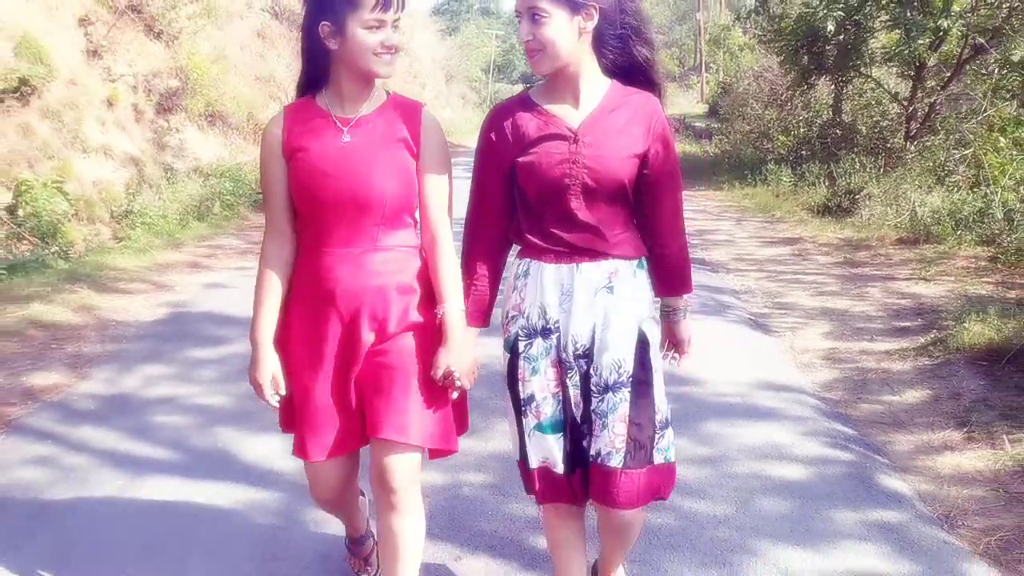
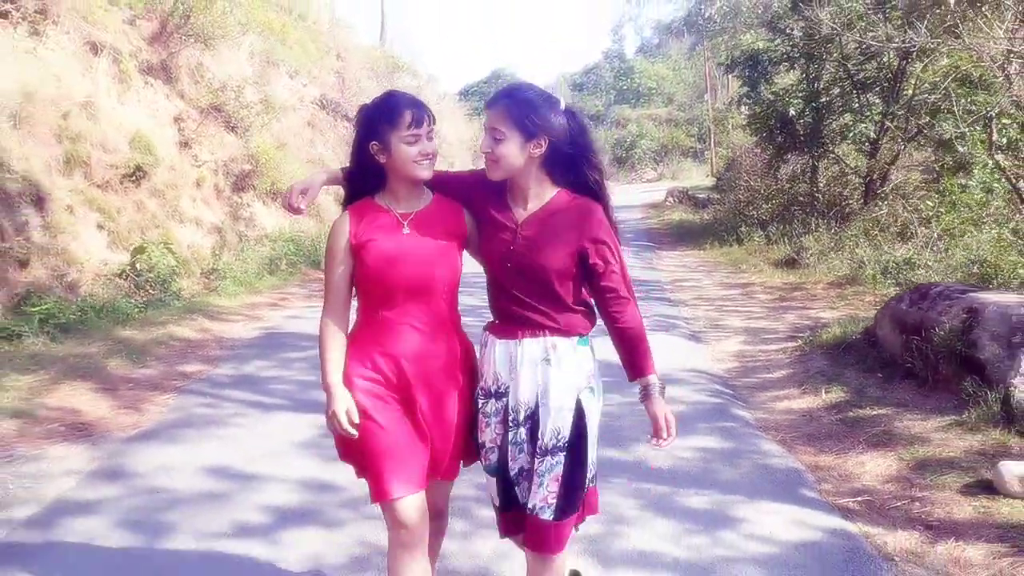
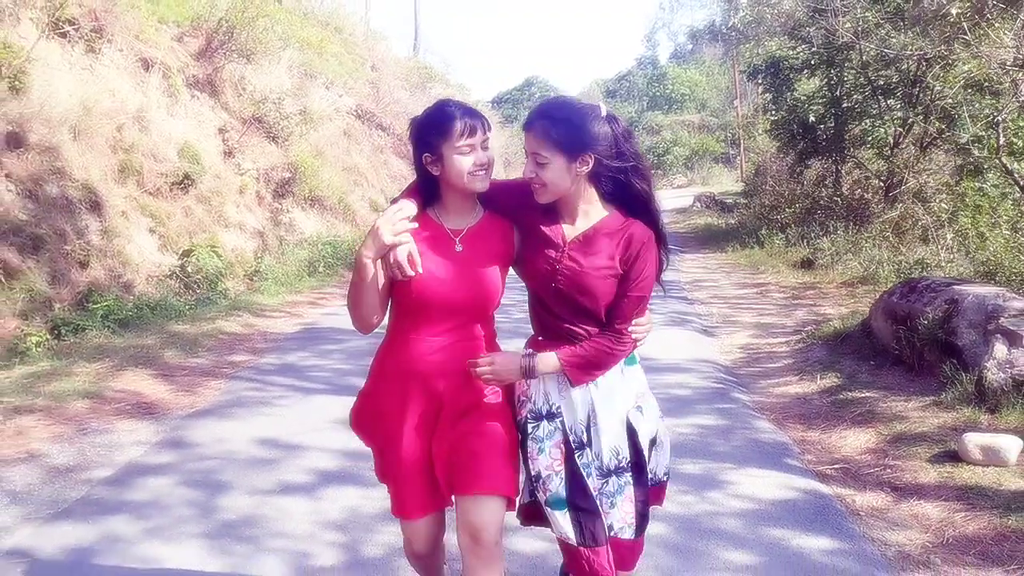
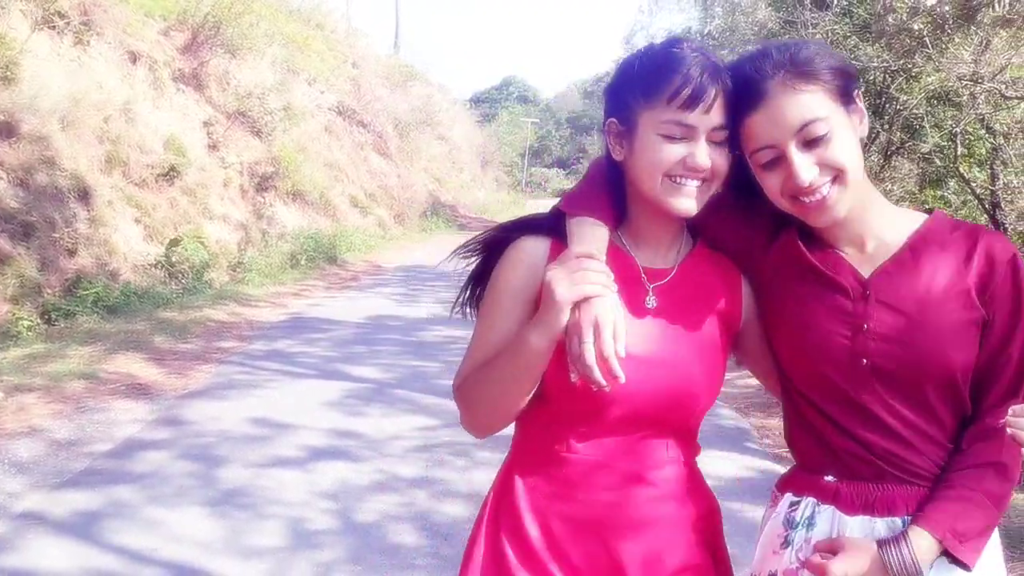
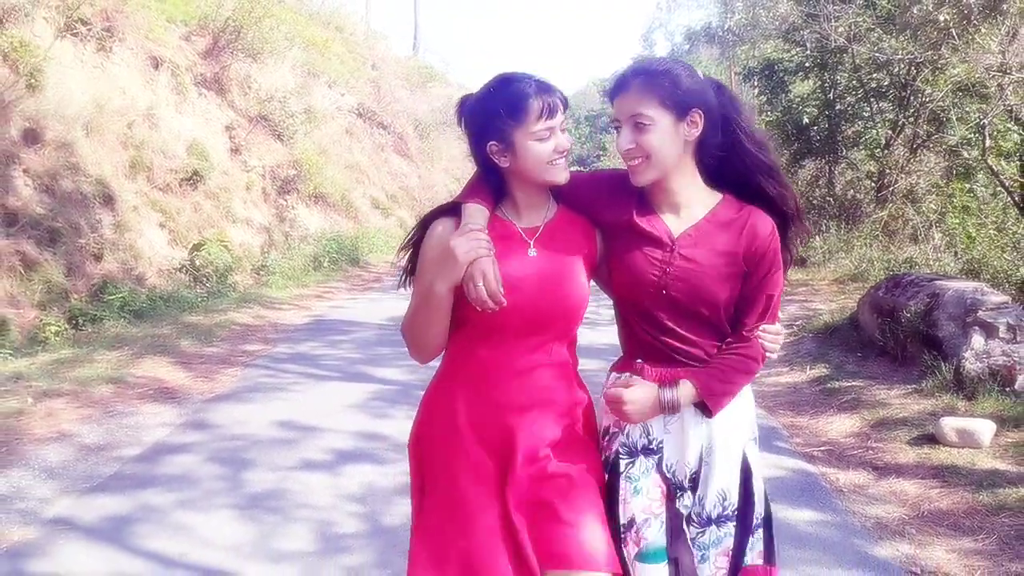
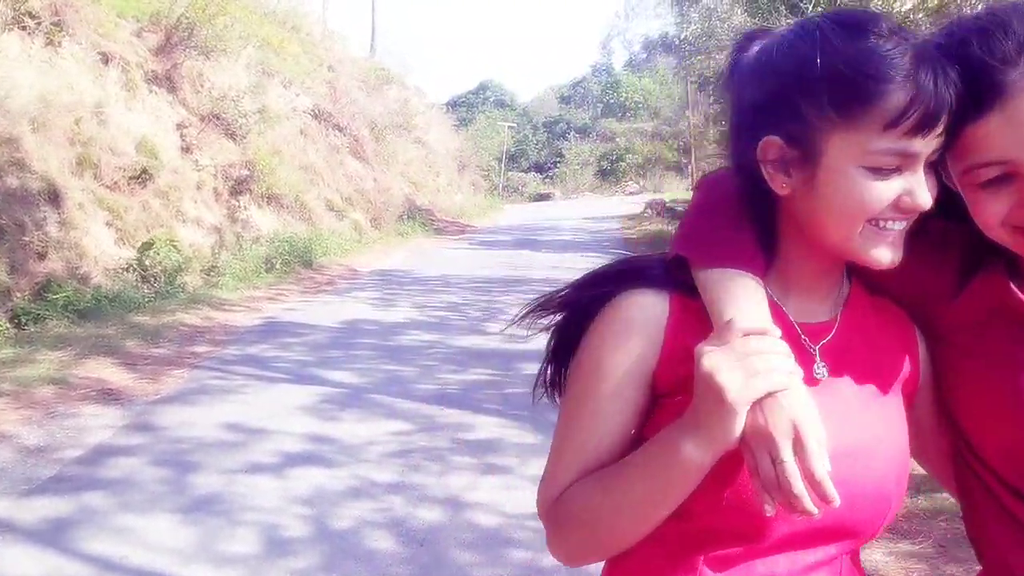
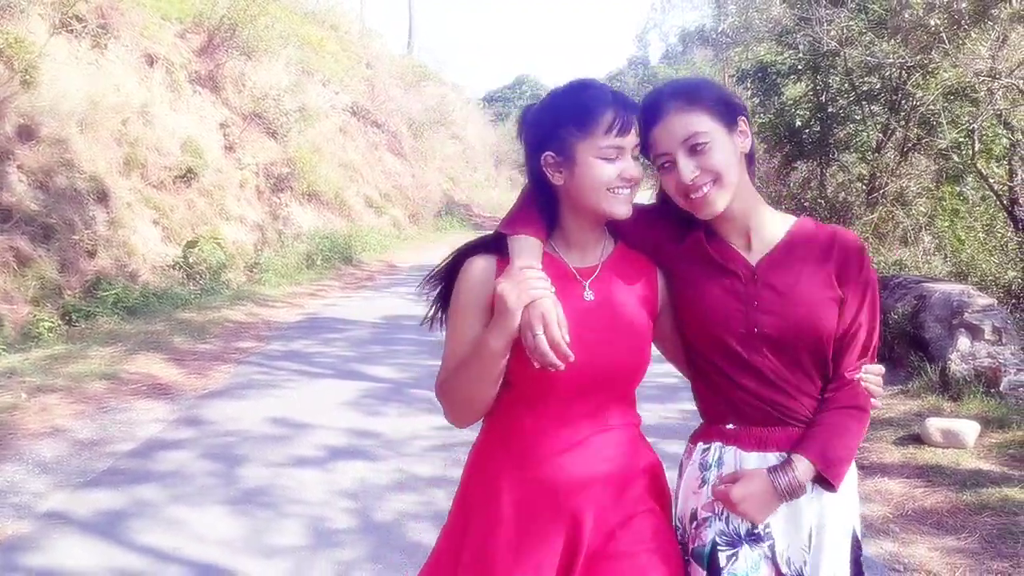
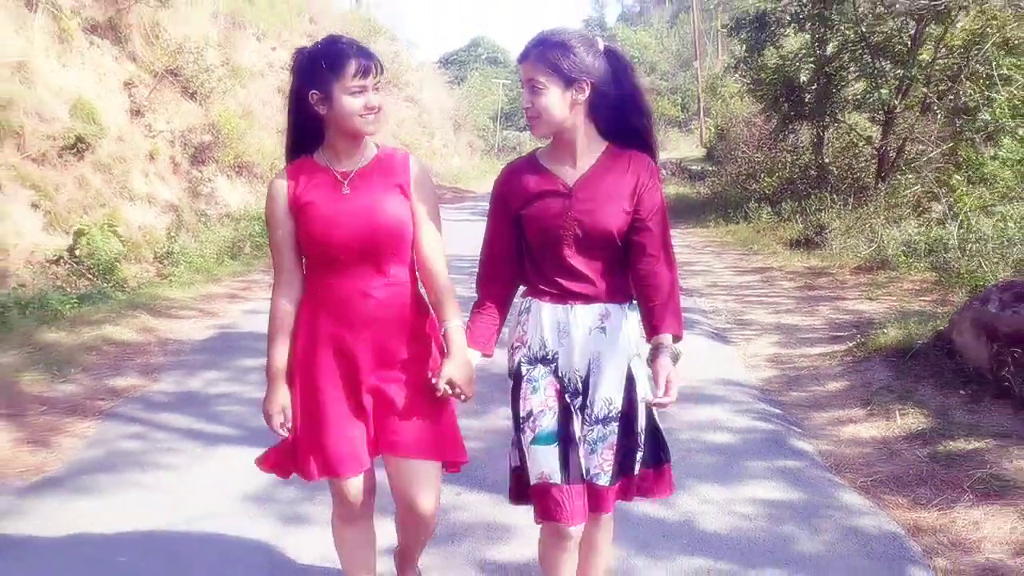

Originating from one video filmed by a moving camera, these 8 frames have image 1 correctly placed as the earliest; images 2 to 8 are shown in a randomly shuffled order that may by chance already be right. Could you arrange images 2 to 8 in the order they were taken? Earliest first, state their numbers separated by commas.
8, 2, 3, 5, 7, 4, 6
